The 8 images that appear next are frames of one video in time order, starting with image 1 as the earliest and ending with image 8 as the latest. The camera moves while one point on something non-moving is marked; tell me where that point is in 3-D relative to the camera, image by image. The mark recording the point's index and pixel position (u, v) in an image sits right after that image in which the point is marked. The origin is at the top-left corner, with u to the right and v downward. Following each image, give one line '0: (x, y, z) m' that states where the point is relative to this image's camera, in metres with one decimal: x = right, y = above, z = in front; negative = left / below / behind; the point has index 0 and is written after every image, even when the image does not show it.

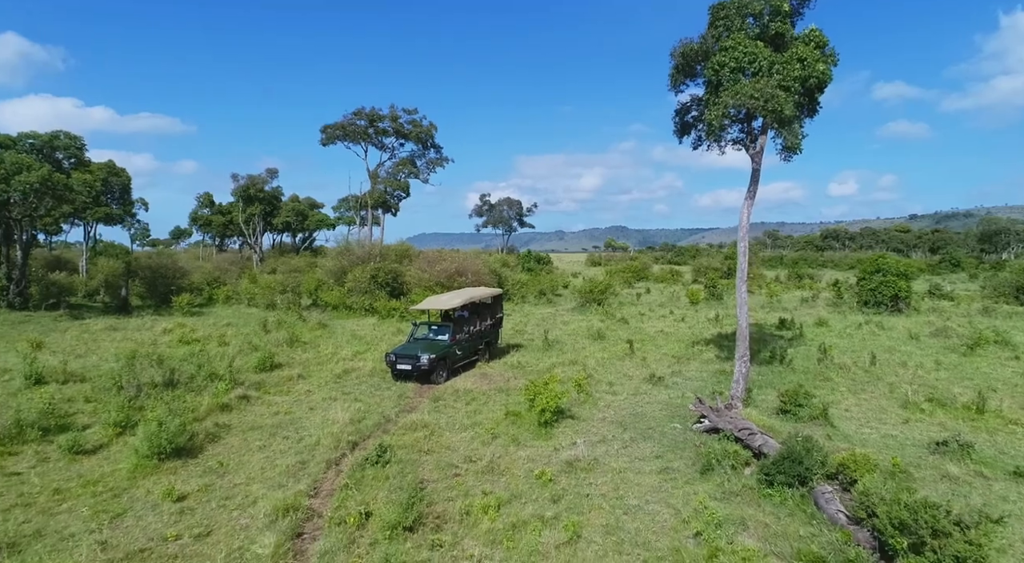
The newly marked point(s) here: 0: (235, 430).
0: (-3.5, -1.9, +8.0) m
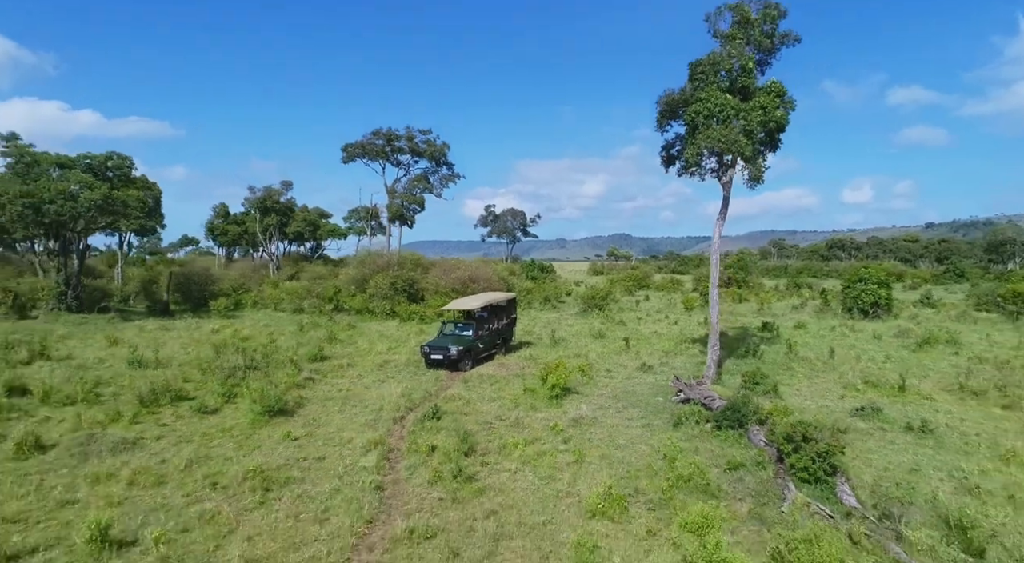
0: (-3.2, -1.9, +10.3) m
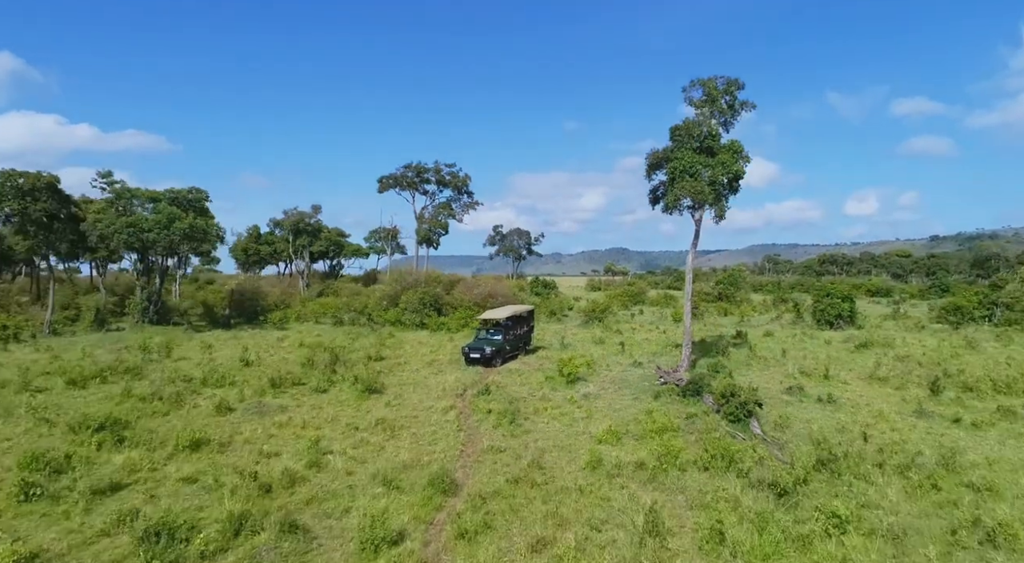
0: (-2.7, -2.3, +14.0) m
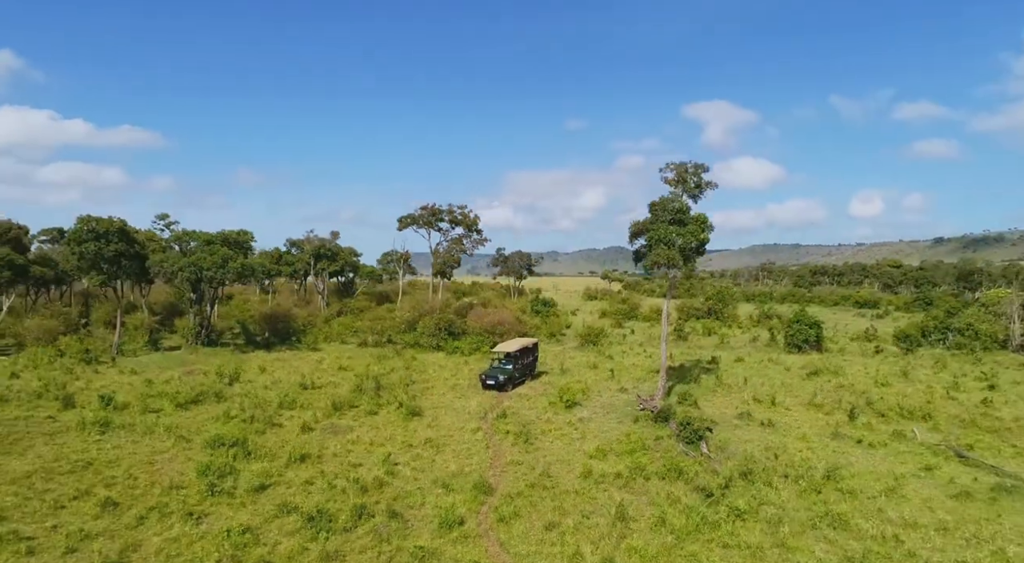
0: (-2.4, -3.5, +17.6) m
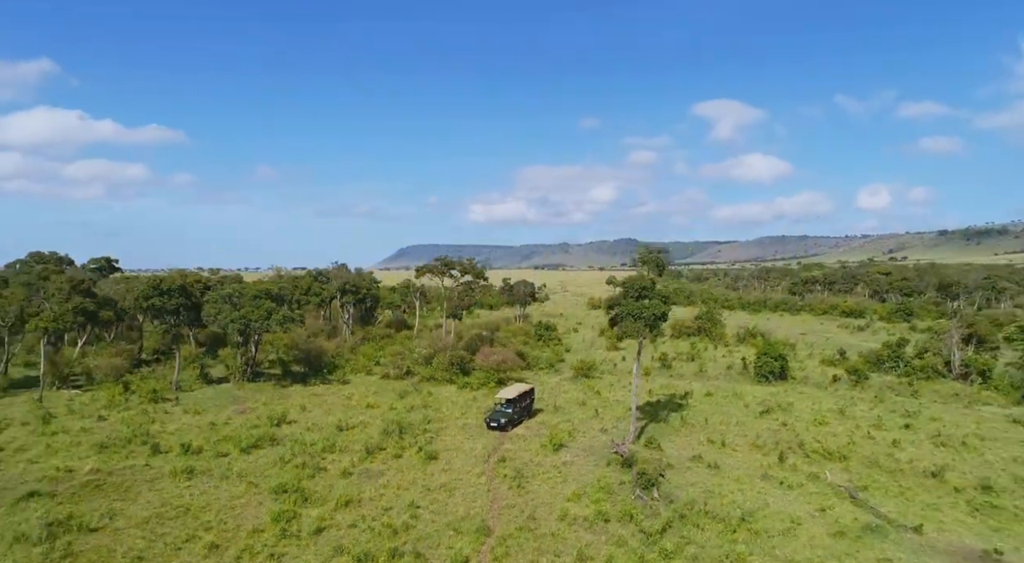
0: (-2.4, -5.8, +21.7) m
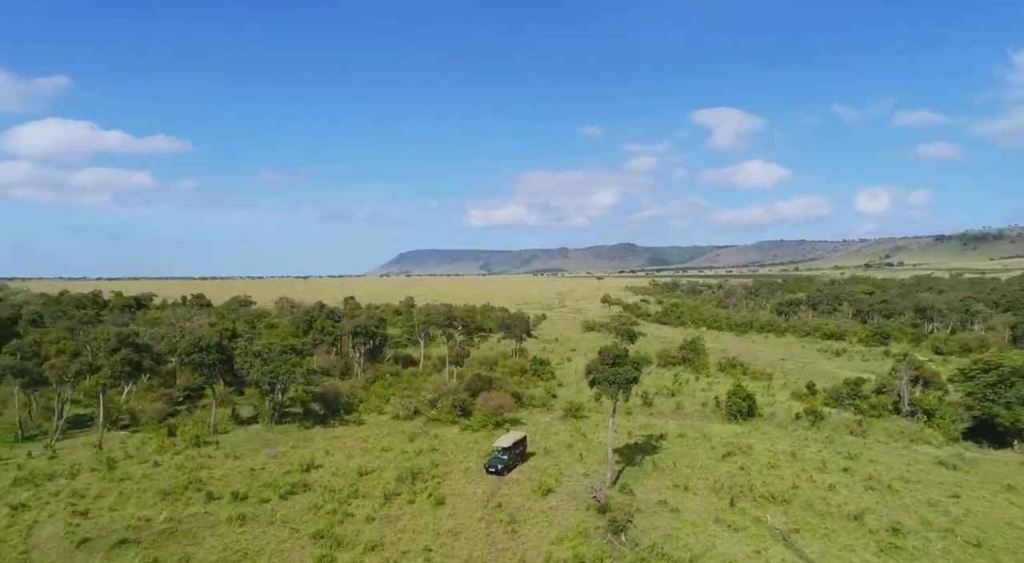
0: (-2.6, -8.7, +25.8) m
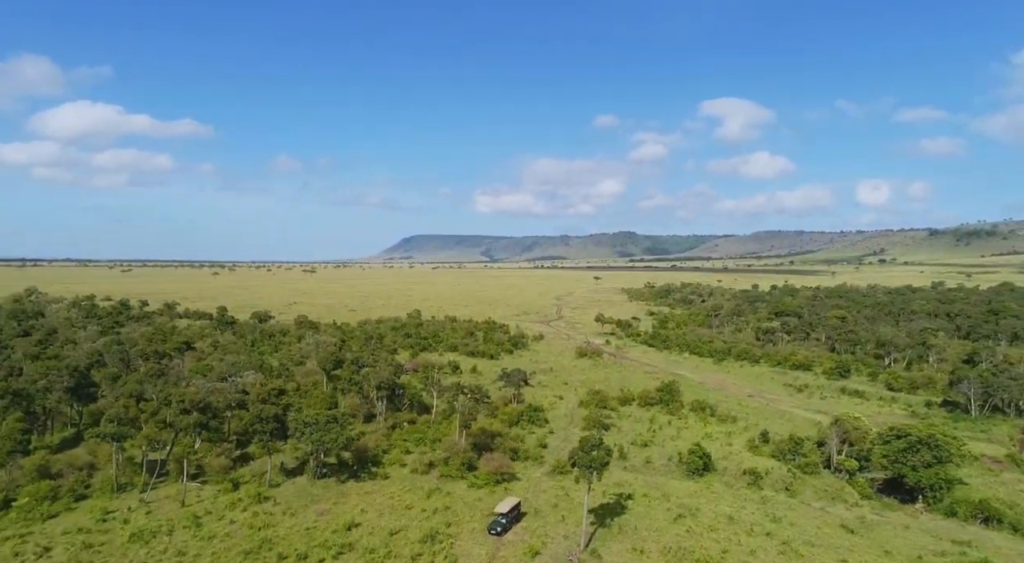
0: (-2.8, -14.6, +34.0) m
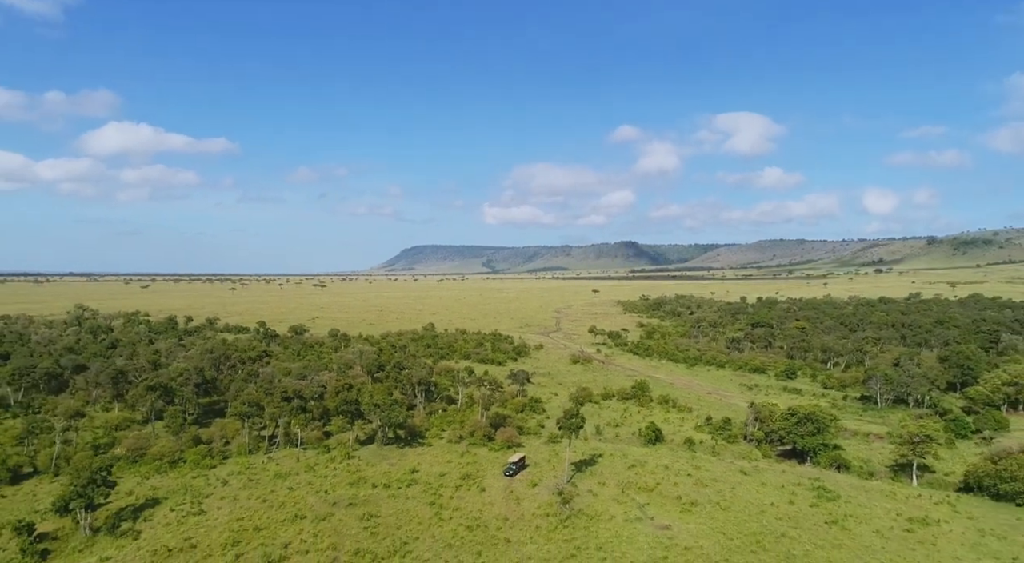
0: (-2.2, -17.0, +52.8) m
